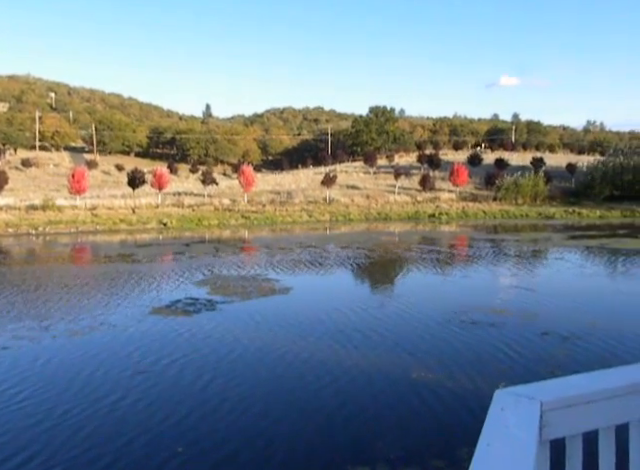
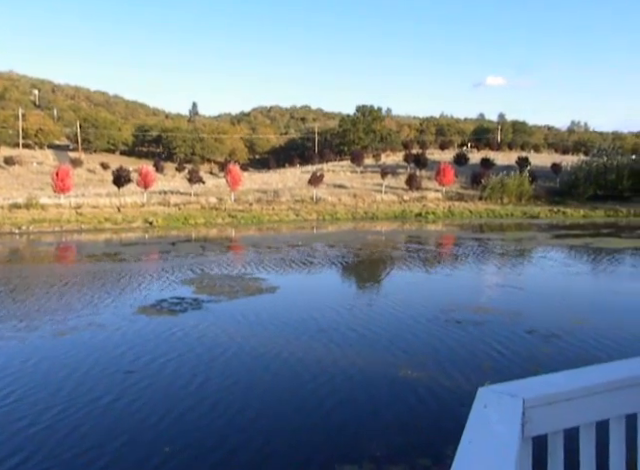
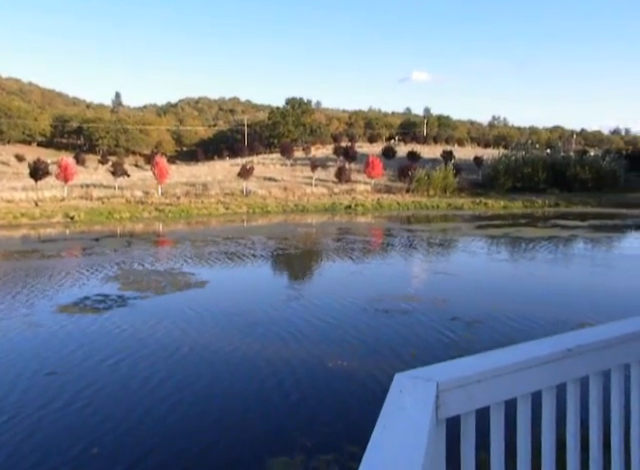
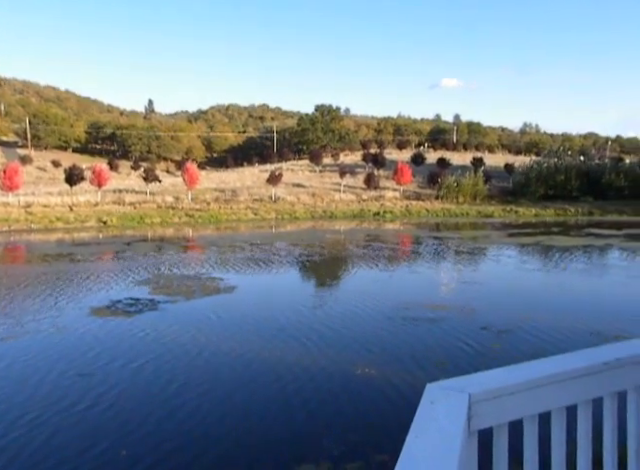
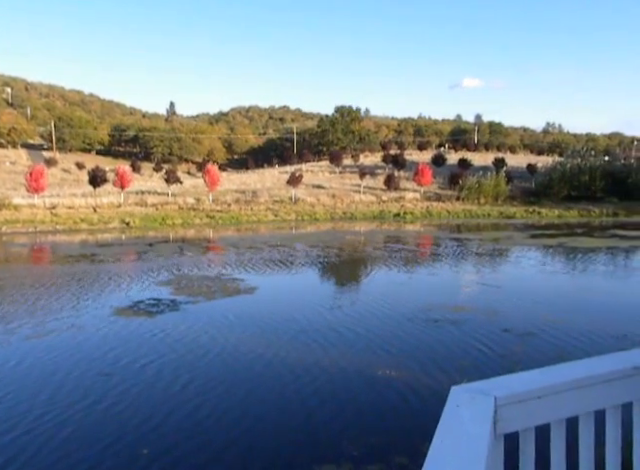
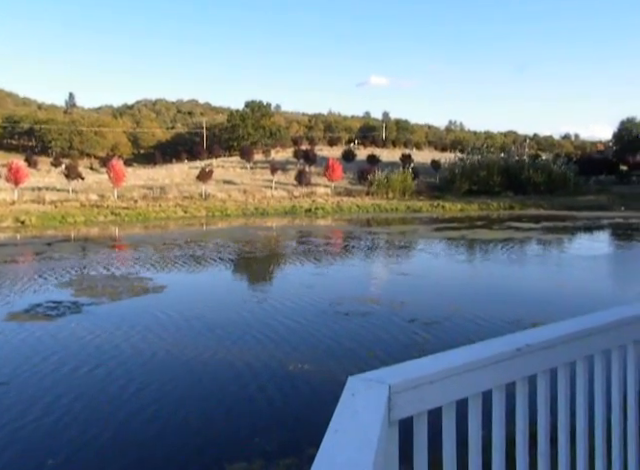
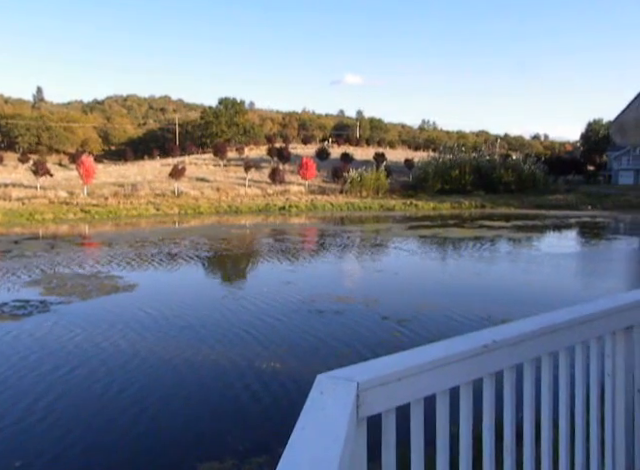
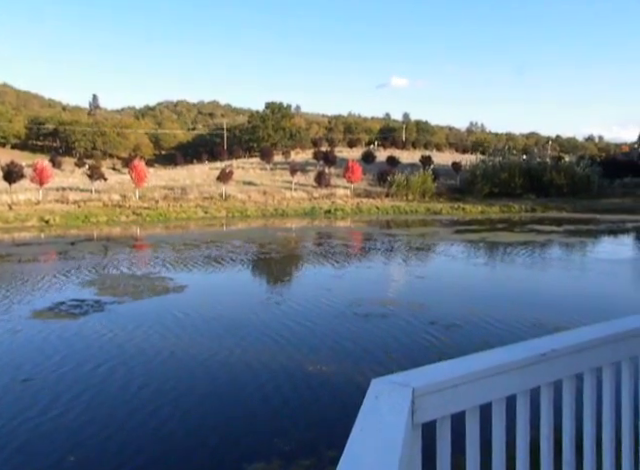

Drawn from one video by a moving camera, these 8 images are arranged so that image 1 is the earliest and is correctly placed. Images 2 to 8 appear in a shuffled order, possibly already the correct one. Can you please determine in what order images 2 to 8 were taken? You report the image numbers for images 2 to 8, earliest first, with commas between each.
2, 5, 4, 3, 8, 6, 7
